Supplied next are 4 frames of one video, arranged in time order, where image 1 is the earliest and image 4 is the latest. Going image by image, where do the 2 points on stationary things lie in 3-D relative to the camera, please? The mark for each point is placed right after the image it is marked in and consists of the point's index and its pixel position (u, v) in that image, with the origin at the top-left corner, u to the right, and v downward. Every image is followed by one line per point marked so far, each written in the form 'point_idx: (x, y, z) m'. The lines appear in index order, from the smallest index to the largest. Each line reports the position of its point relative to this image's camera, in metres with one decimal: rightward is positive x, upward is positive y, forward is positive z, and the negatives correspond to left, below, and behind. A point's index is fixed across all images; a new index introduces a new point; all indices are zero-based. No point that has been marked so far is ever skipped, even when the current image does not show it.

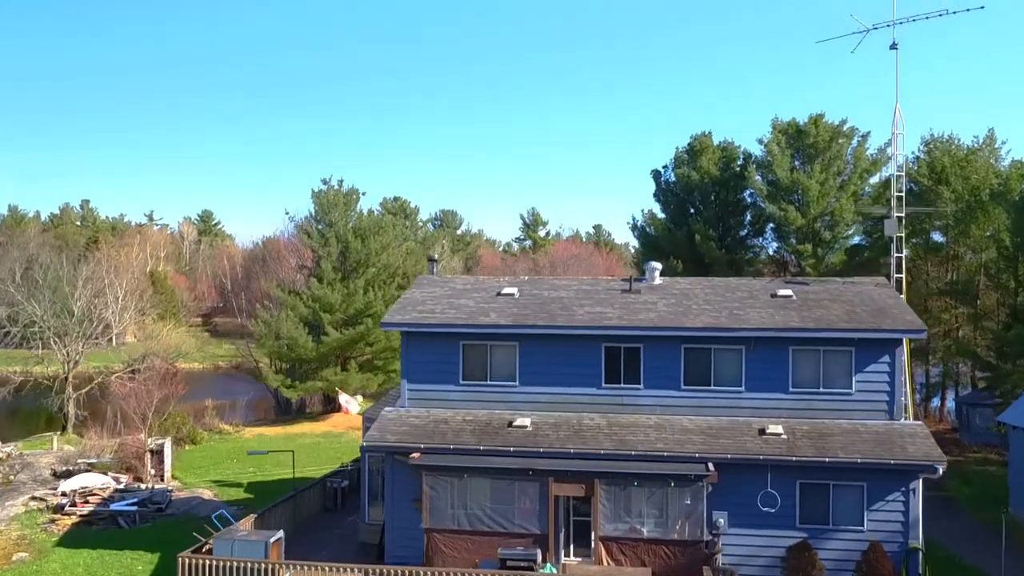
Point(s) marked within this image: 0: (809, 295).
0: (+4.1, -0.1, +12.3) m
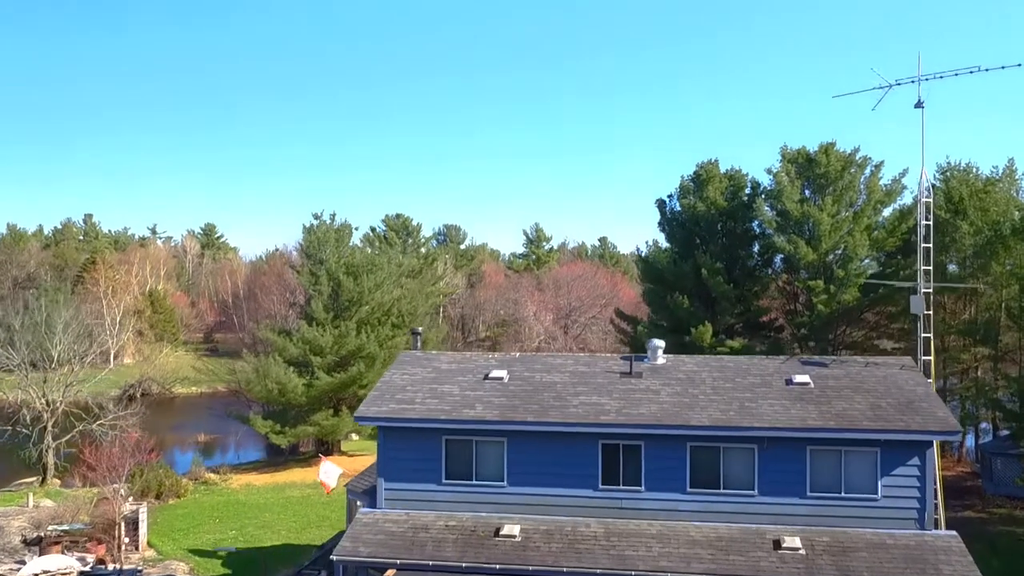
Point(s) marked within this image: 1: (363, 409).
0: (+4.0, -1.2, +11.1) m
1: (-1.9, -1.5, +11.0) m
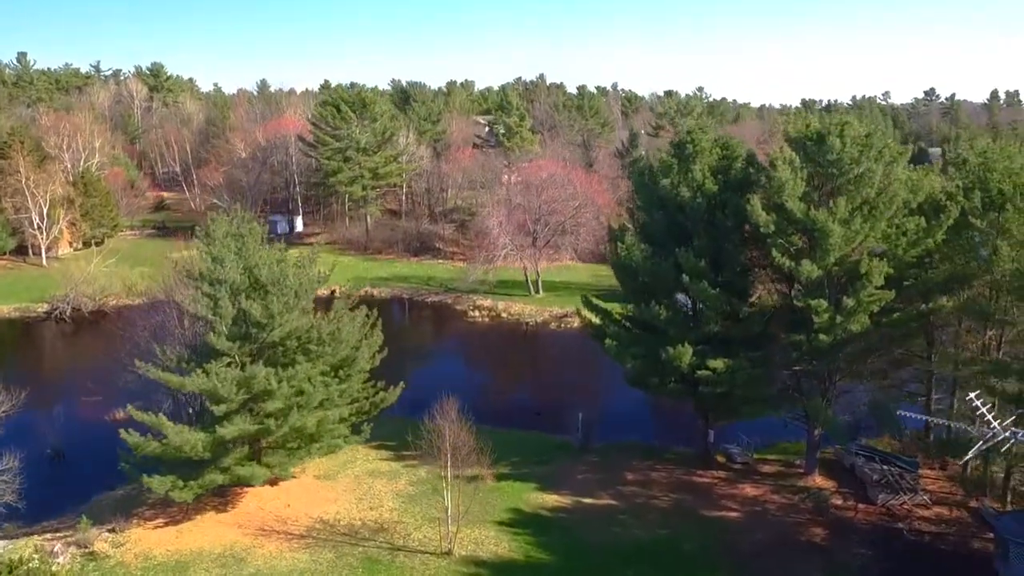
0: (+2.9, -5.1, +7.3) m
1: (-3.0, -5.5, +7.1) m
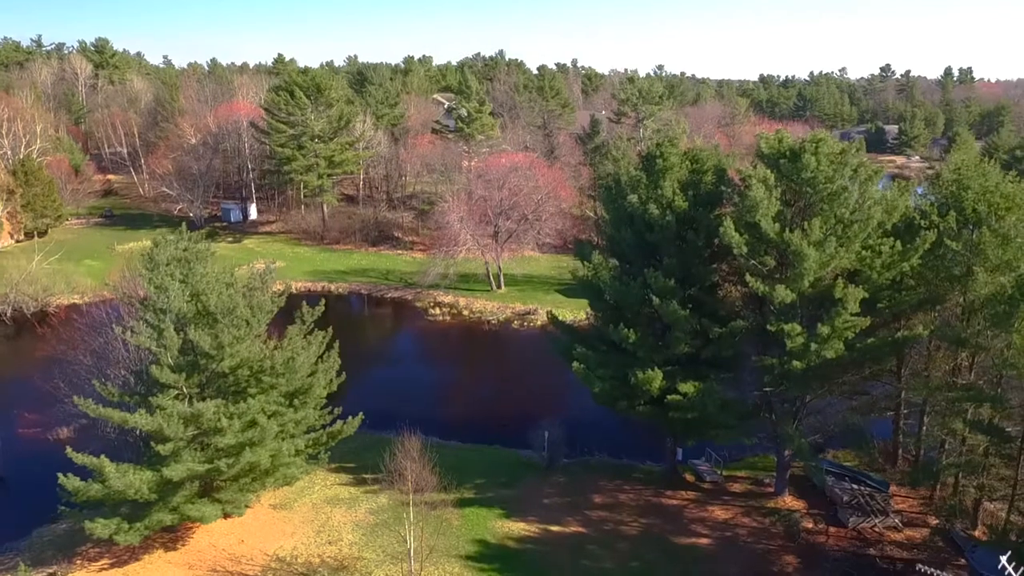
0: (+2.7, -6.2, +6.6) m
1: (-3.1, -6.7, +6.1) m
